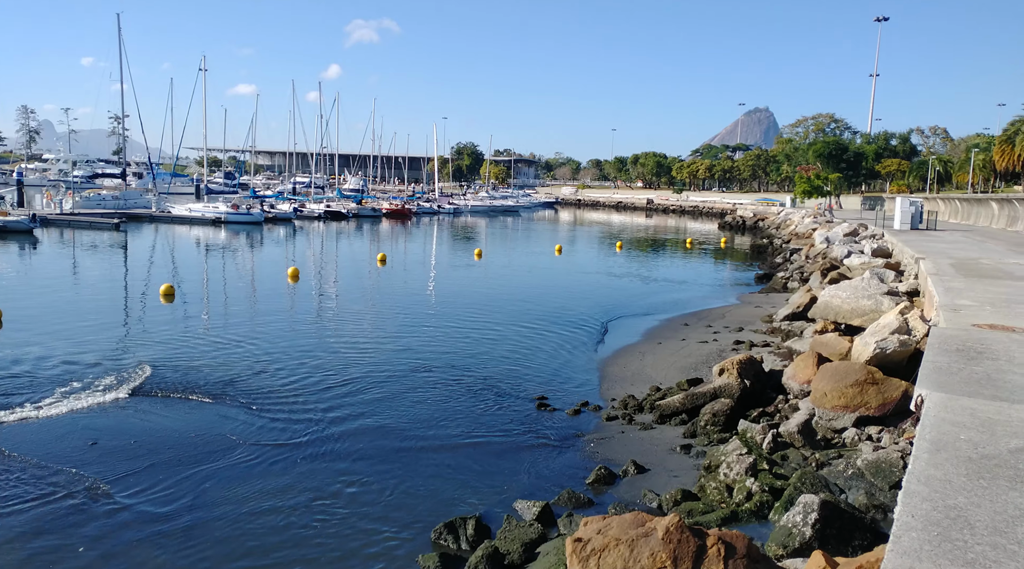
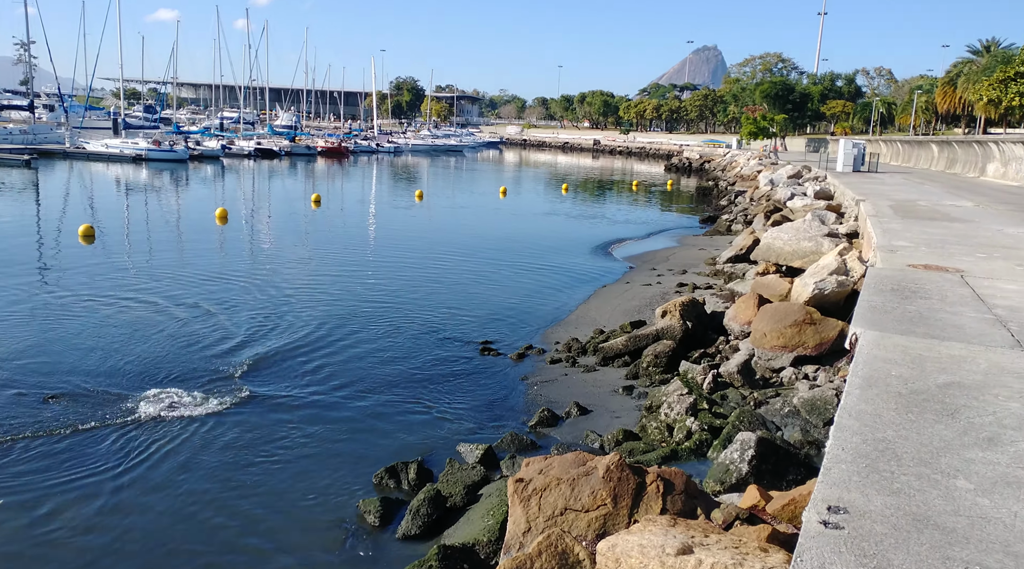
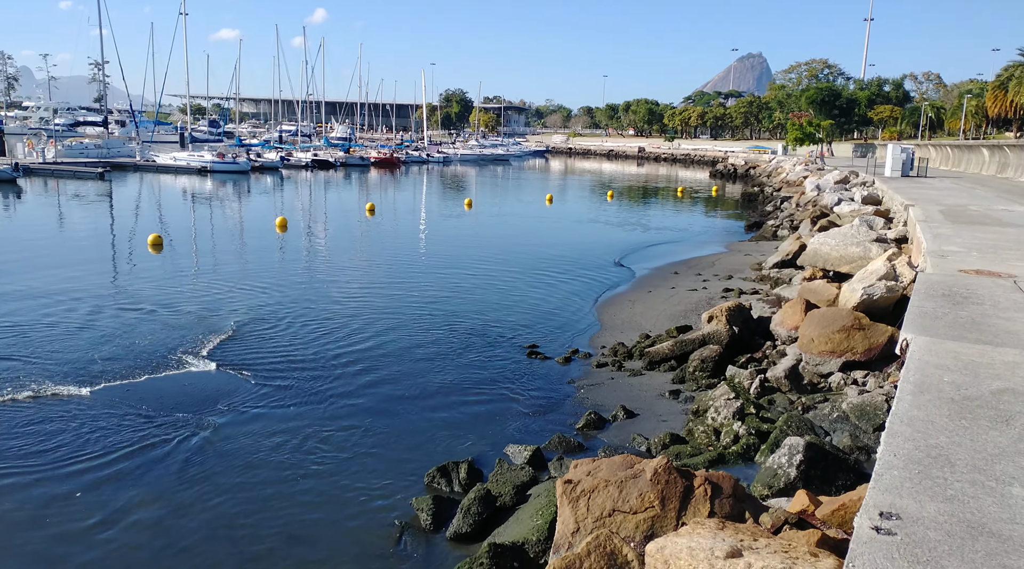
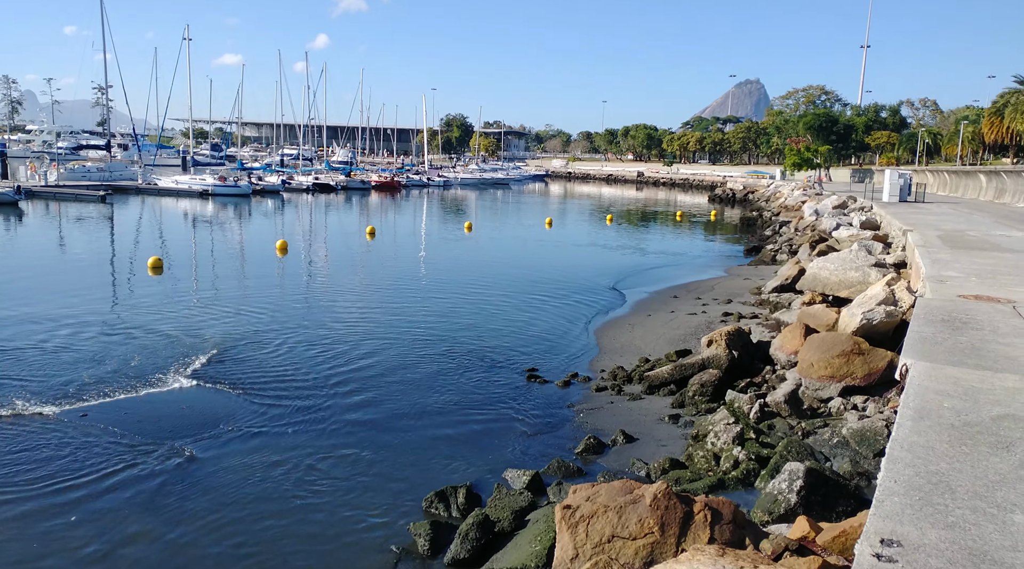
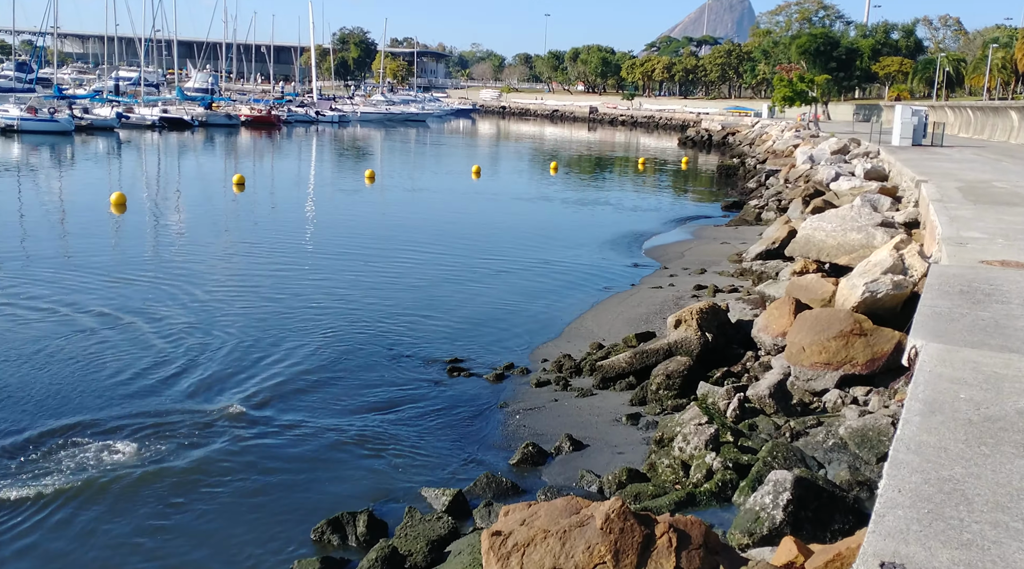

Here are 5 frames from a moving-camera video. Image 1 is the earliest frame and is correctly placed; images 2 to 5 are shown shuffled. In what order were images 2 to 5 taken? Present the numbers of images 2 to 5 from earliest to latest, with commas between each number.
4, 3, 2, 5
